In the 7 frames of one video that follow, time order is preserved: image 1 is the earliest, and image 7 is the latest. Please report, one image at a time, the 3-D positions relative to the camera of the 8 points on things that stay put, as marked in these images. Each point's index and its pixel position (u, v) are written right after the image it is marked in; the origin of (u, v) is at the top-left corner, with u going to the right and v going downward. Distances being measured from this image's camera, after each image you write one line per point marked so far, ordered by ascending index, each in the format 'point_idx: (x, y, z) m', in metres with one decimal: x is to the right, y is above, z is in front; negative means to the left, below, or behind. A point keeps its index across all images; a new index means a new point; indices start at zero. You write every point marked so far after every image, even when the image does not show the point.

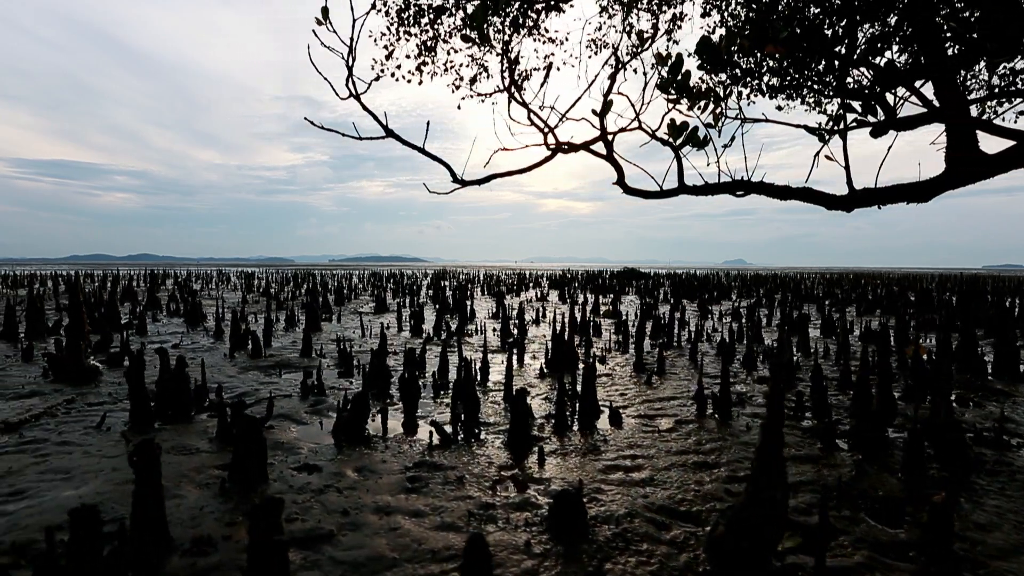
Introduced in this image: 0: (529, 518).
0: (+0.1, -1.3, +2.9) m
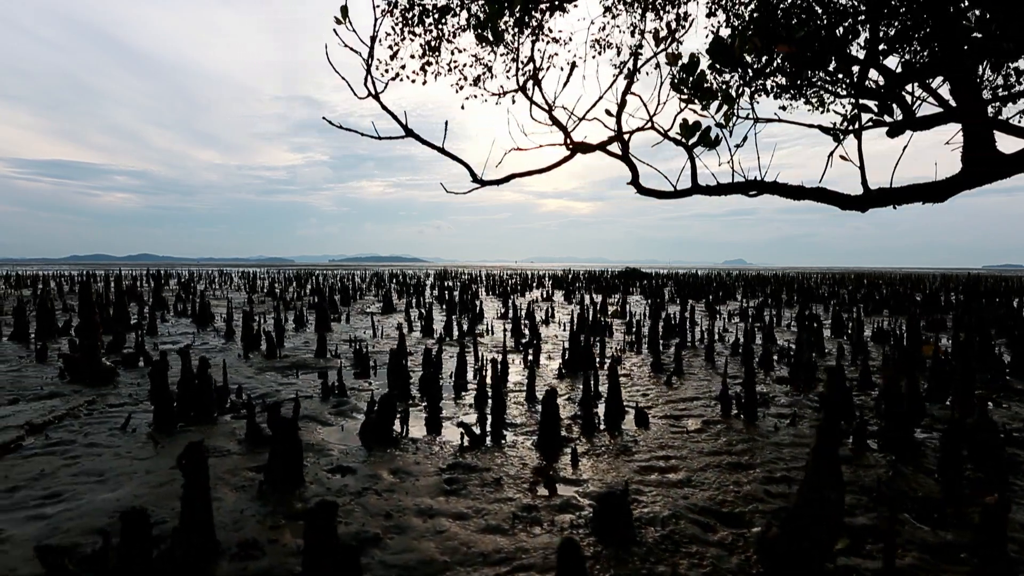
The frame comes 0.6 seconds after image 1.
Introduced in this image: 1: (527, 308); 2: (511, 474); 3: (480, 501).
0: (+0.4, -1.3, +2.9) m
1: (+0.4, -0.6, +13.9) m
2: (0.0, -1.3, +3.5) m
3: (-0.2, -1.3, +3.1) m
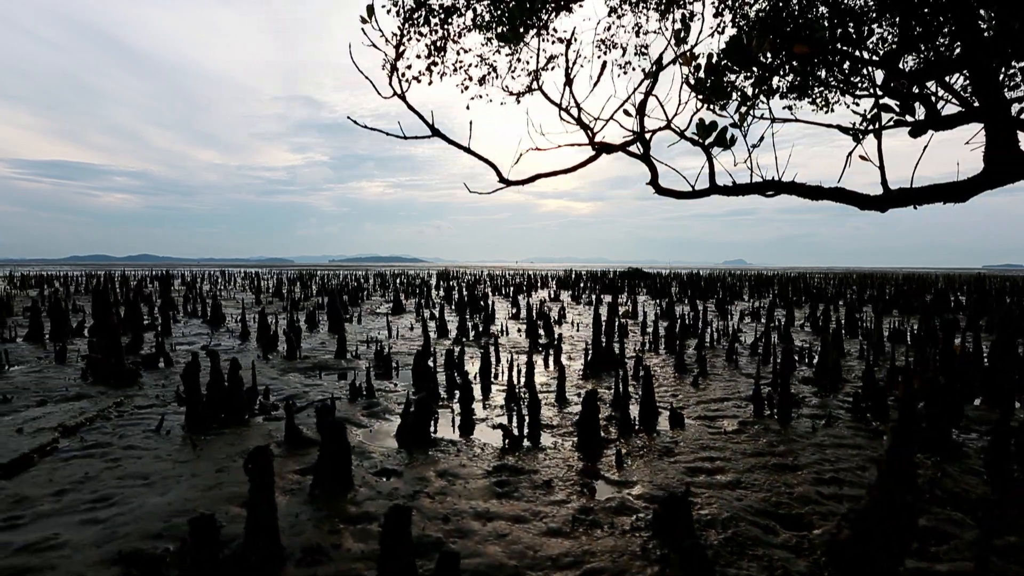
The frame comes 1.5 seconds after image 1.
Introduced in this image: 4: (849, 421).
0: (+0.7, -1.3, +2.9) m
1: (+0.7, -0.6, +13.9) m
2: (+0.3, -1.3, +3.5) m
3: (+0.1, -1.3, +3.1) m
4: (+3.2, -1.3, +4.9) m
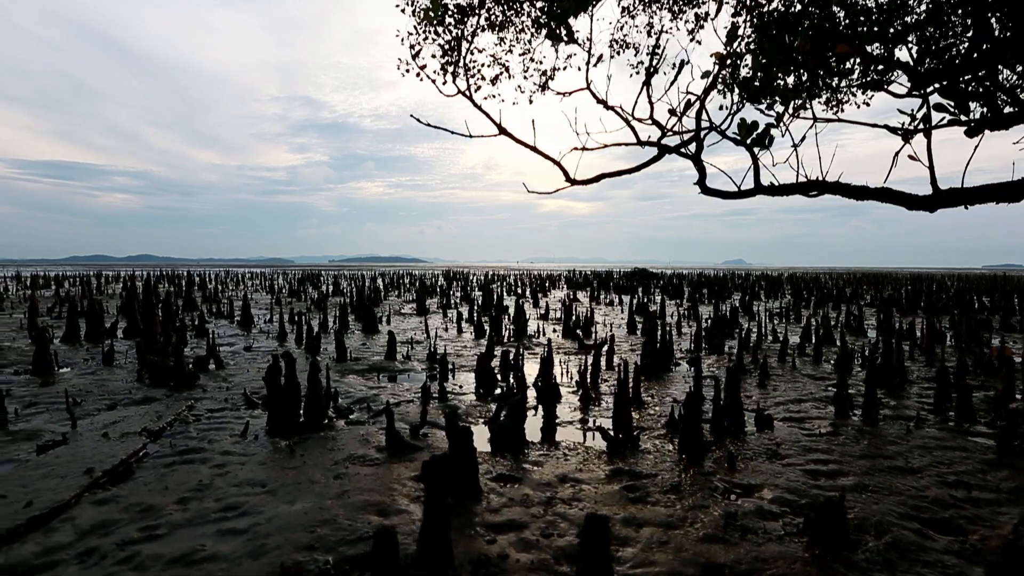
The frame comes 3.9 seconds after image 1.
0: (+1.5, -1.3, +2.8) m
1: (+1.4, -0.6, +13.8) m
2: (+1.2, -1.3, +3.4) m
3: (+1.0, -1.3, +3.0) m
4: (+4.0, -1.3, +4.8) m
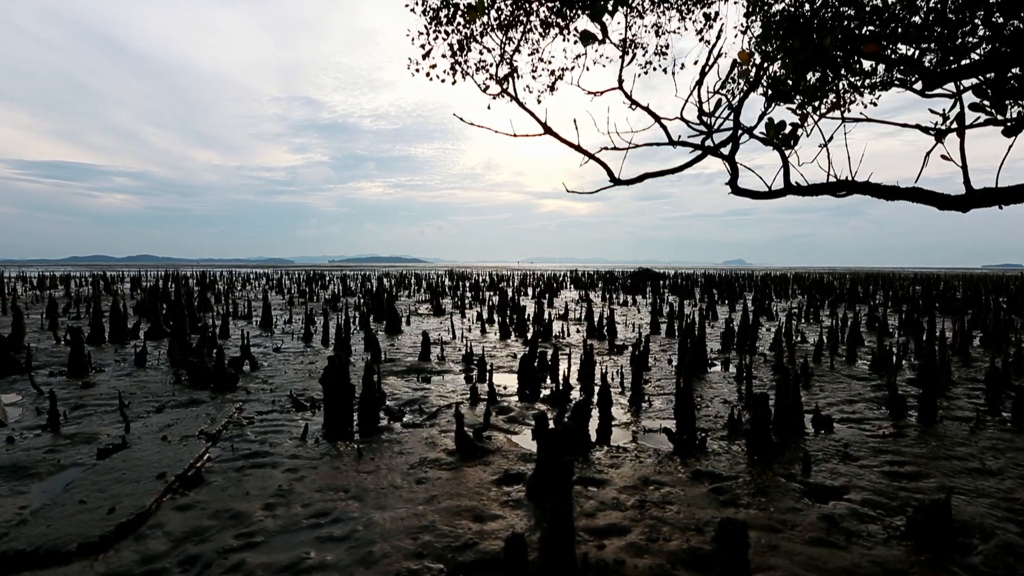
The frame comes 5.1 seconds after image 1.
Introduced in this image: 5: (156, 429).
0: (+2.1, -1.3, +2.8) m
1: (+1.9, -0.6, +13.8) m
2: (+1.7, -1.3, +3.4) m
3: (+1.5, -1.3, +3.0) m
4: (+4.6, -1.3, +4.8) m
5: (-3.1, -1.2, +4.4) m
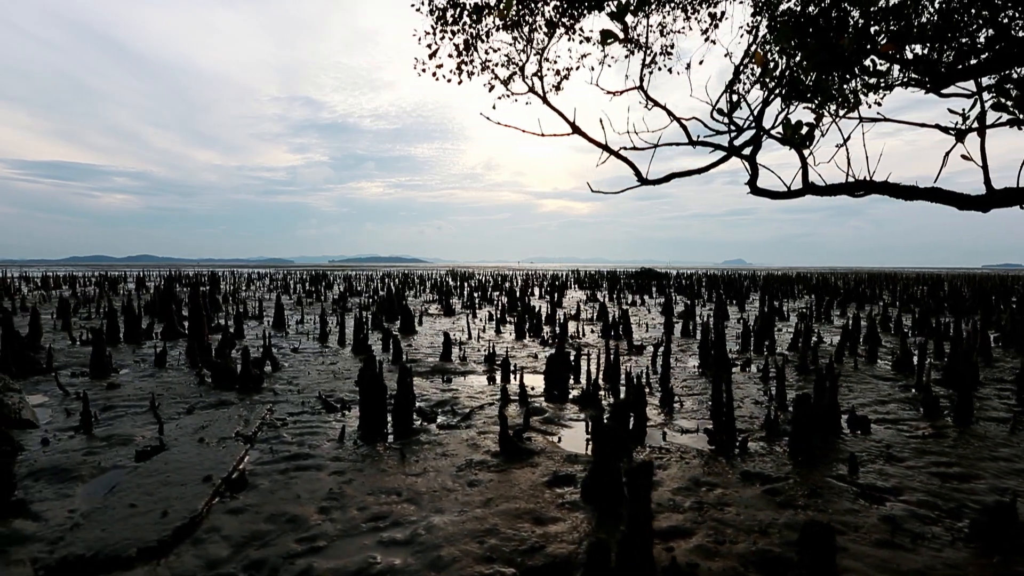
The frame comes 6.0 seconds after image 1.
0: (+2.4, -1.3, +2.7) m
1: (+2.2, -0.6, +13.8) m
2: (+2.0, -1.3, +3.4) m
3: (+1.8, -1.3, +2.9) m
4: (+4.9, -1.3, +4.8) m
5: (-2.8, -1.2, +4.3) m
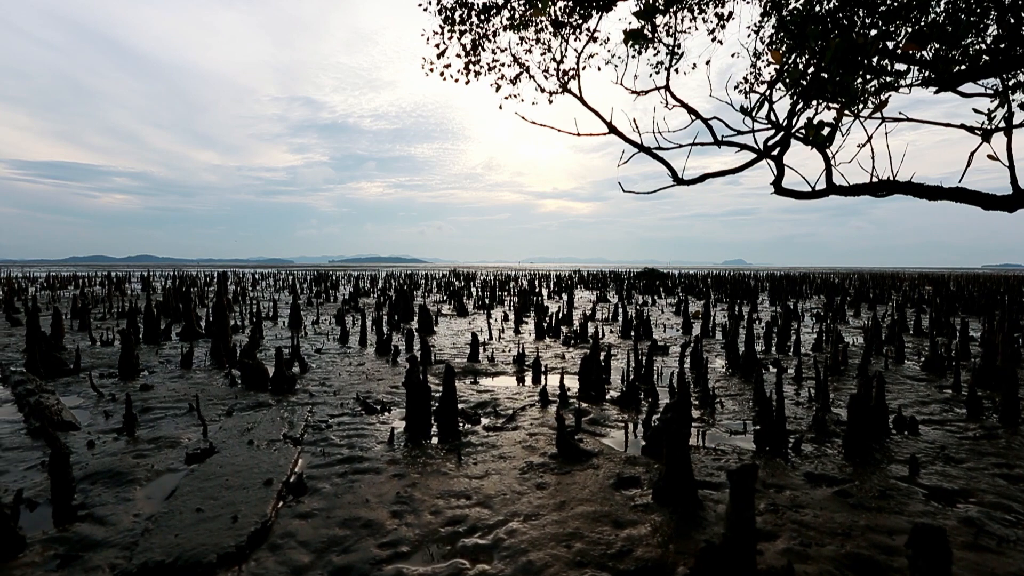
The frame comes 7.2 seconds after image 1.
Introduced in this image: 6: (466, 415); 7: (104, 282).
0: (+2.8, -1.3, +2.7) m
1: (+2.6, -0.6, +13.7) m
2: (+2.5, -1.3, +3.4) m
3: (+2.3, -1.3, +2.9) m
4: (+5.3, -1.3, +4.8) m
5: (-2.3, -1.2, +4.3) m
6: (-0.4, -1.2, +4.8) m
7: (-15.2, +0.2, +19.1) m
